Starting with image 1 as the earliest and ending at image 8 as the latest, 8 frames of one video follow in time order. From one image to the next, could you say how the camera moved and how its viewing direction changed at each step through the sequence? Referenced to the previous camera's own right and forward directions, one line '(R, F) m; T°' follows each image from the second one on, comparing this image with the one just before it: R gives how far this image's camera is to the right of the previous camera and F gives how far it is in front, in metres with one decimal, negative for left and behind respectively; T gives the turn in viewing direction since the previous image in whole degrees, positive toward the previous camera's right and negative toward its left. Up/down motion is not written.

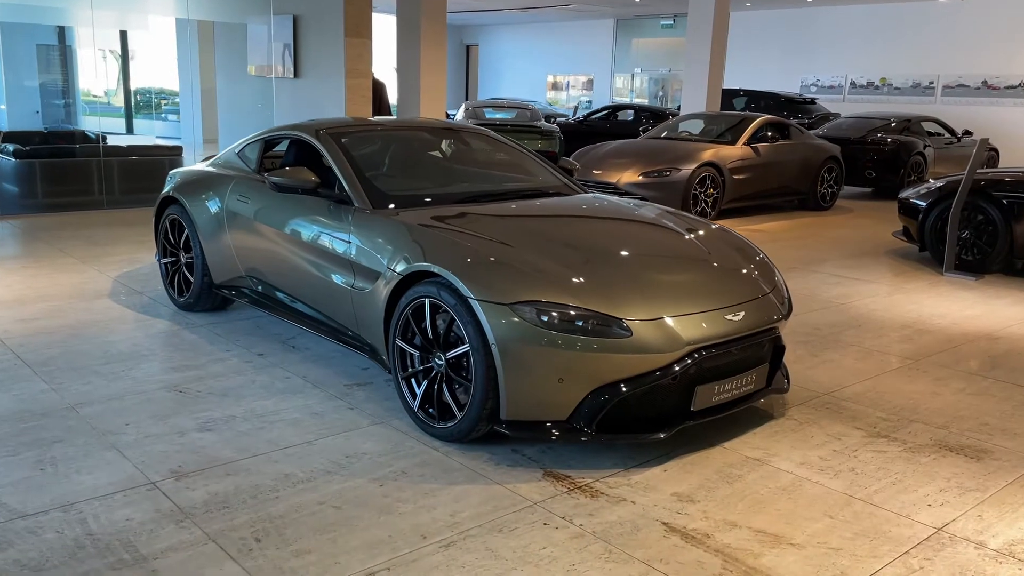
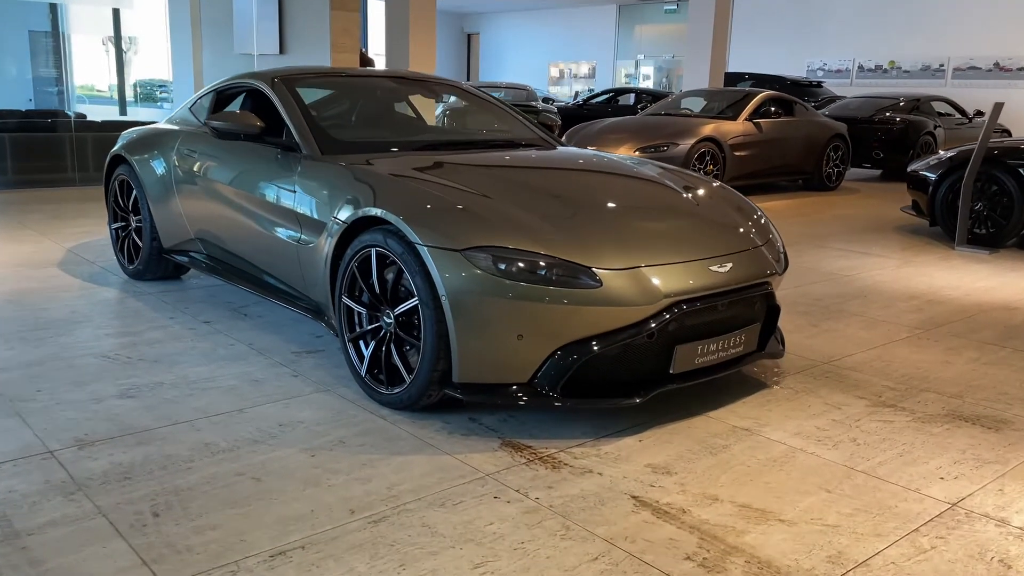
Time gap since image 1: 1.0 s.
(+0.2, +0.4) m; 0°
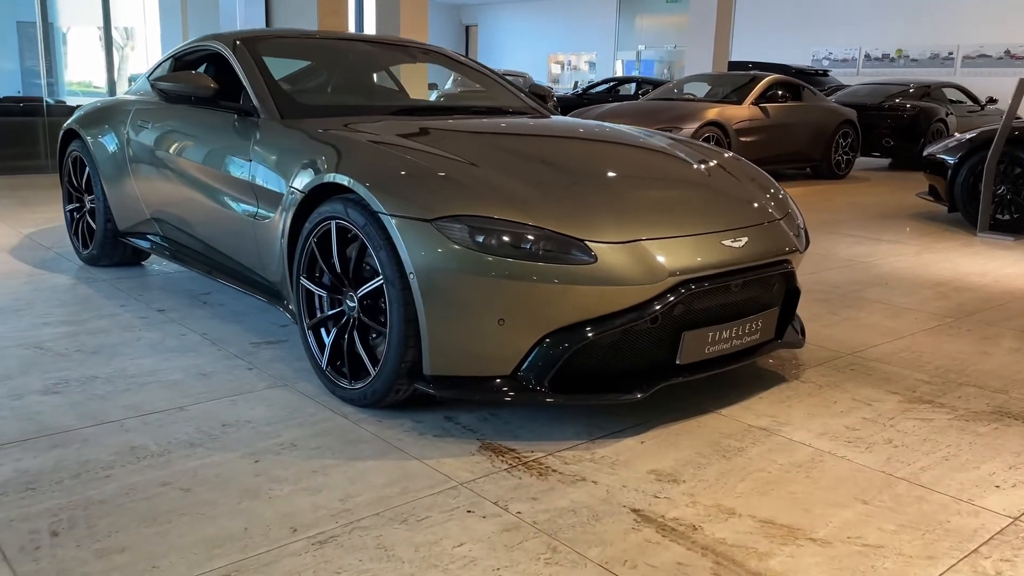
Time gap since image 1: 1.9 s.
(+0.1, +0.4) m; 0°
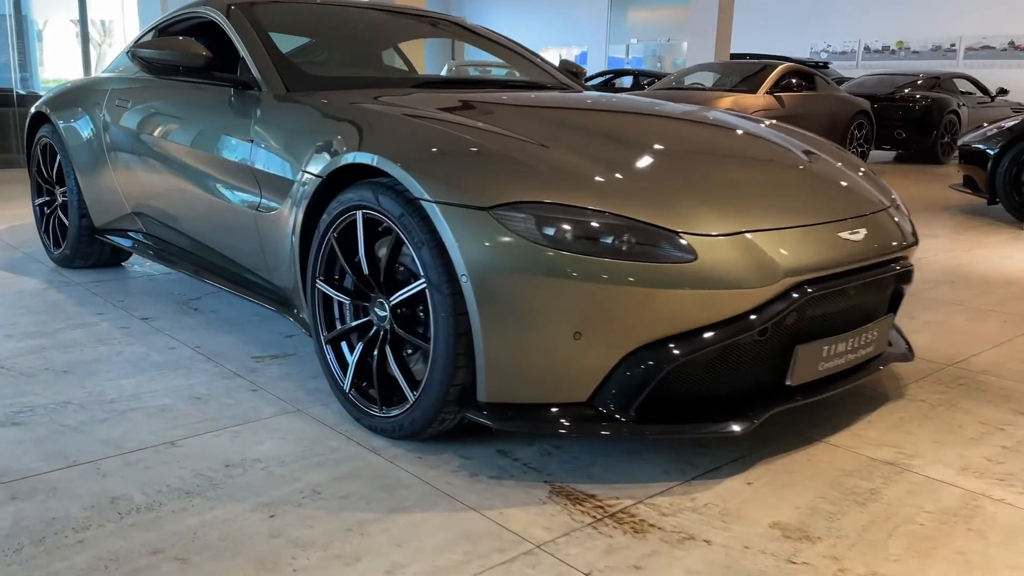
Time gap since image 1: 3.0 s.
(-0.2, +0.5) m; +1°
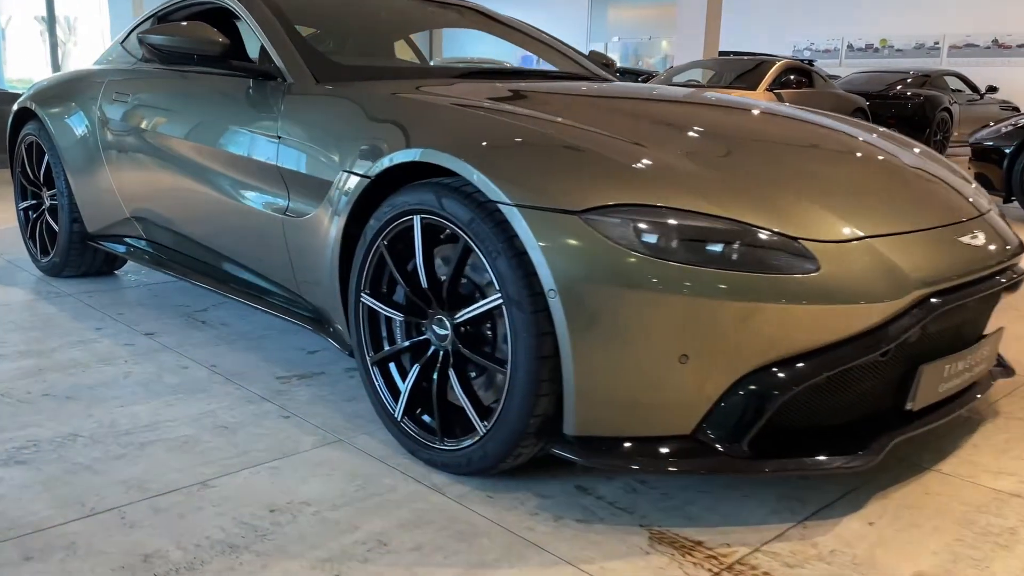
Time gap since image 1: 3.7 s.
(-0.2, +0.2) m; +2°
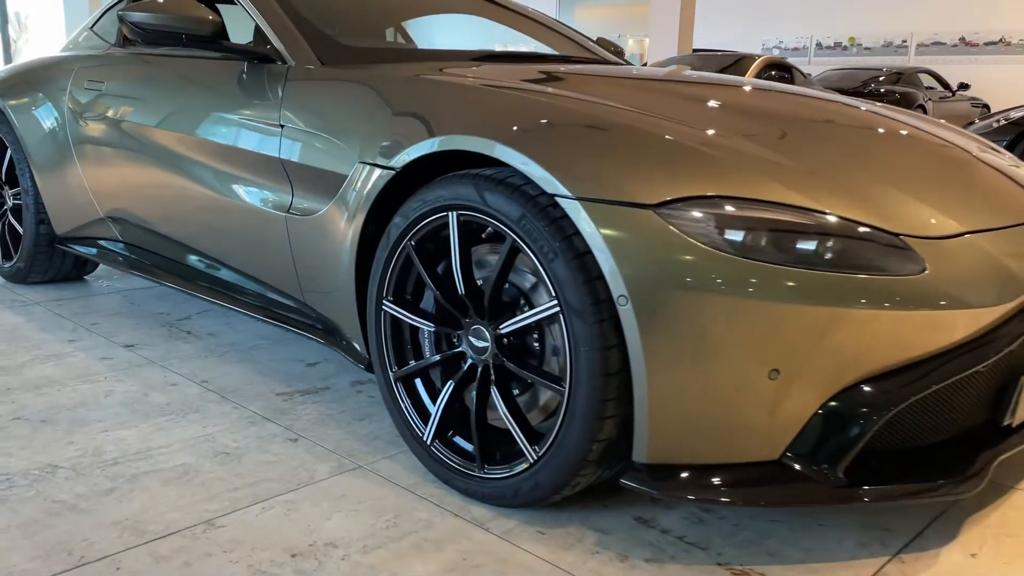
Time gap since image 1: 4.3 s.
(-0.1, +0.2) m; +2°
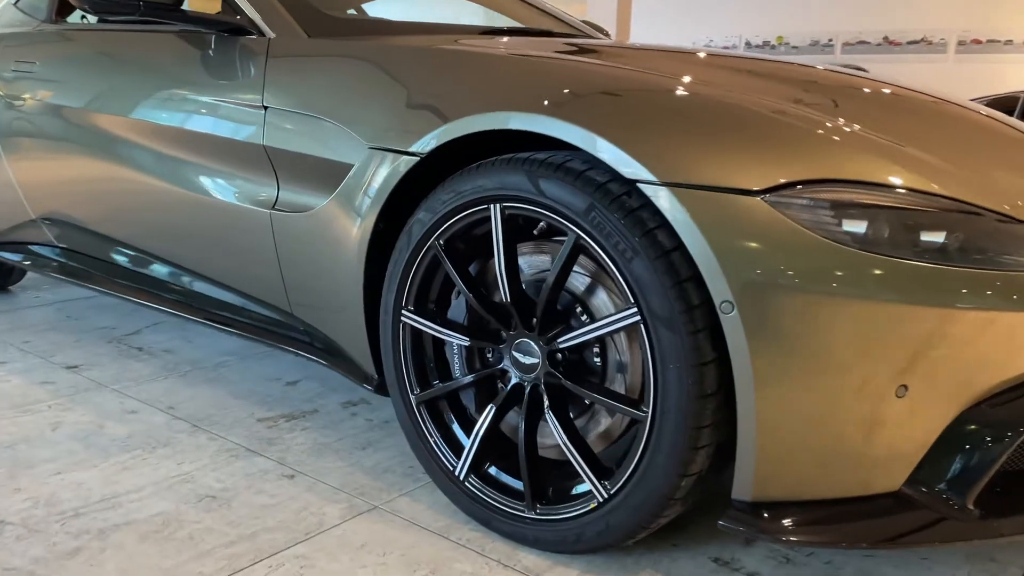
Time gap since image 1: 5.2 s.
(-0.2, +0.3) m; +5°
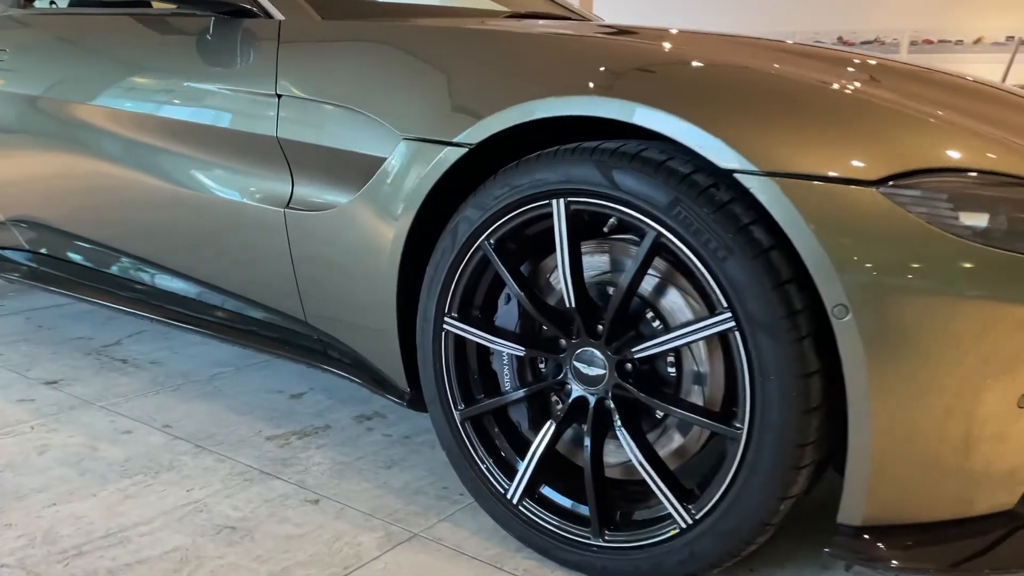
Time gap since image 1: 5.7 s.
(-0.1, +0.1) m; +3°
